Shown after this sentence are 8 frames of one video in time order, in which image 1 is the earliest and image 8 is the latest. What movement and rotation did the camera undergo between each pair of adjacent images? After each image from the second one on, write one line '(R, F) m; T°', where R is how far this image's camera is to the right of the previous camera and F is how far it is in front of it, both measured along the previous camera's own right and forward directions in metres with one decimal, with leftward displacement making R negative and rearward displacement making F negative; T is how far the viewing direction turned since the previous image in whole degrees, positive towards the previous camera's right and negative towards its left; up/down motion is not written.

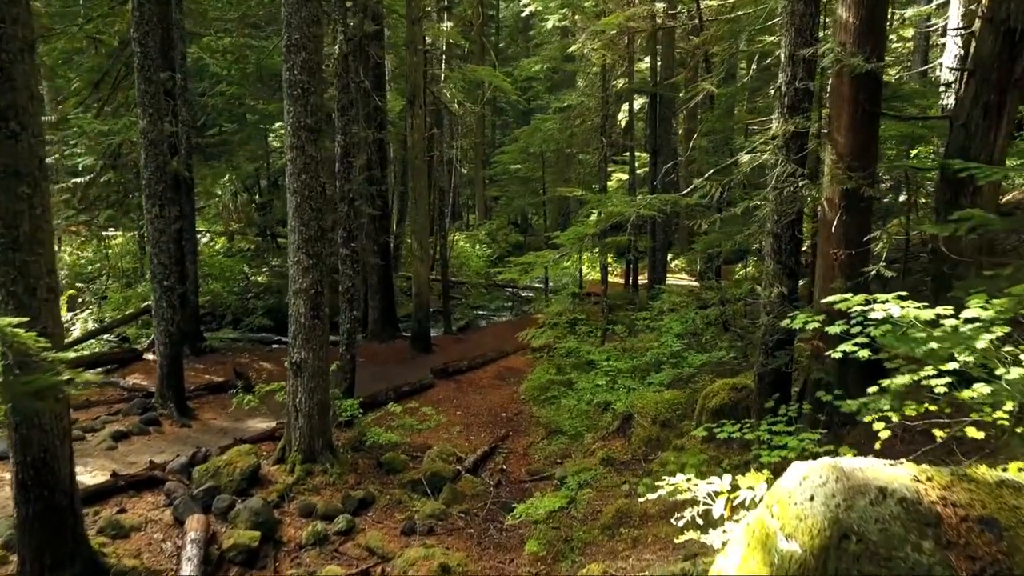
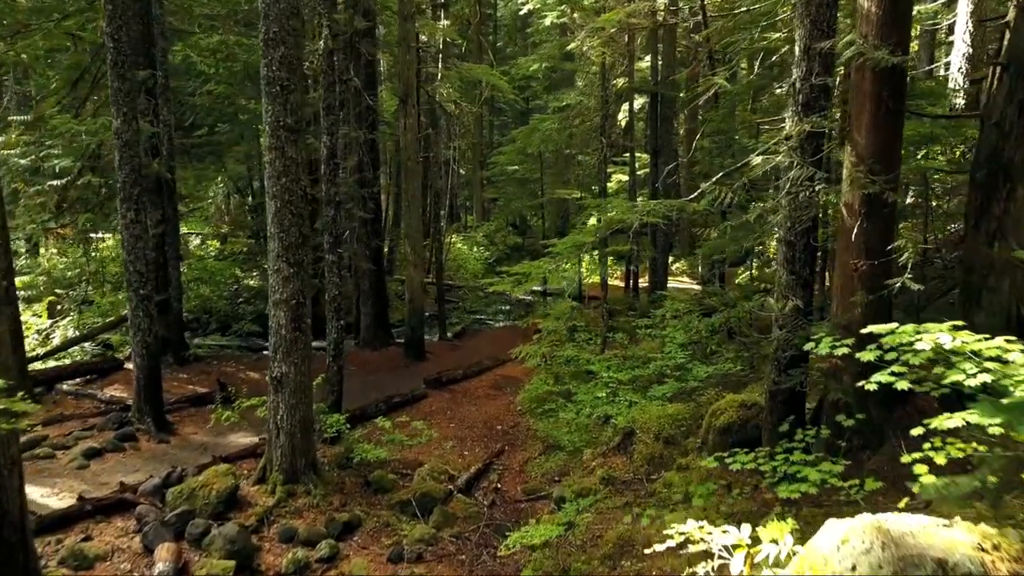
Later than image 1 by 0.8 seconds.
(+0.1, +0.5) m; 0°
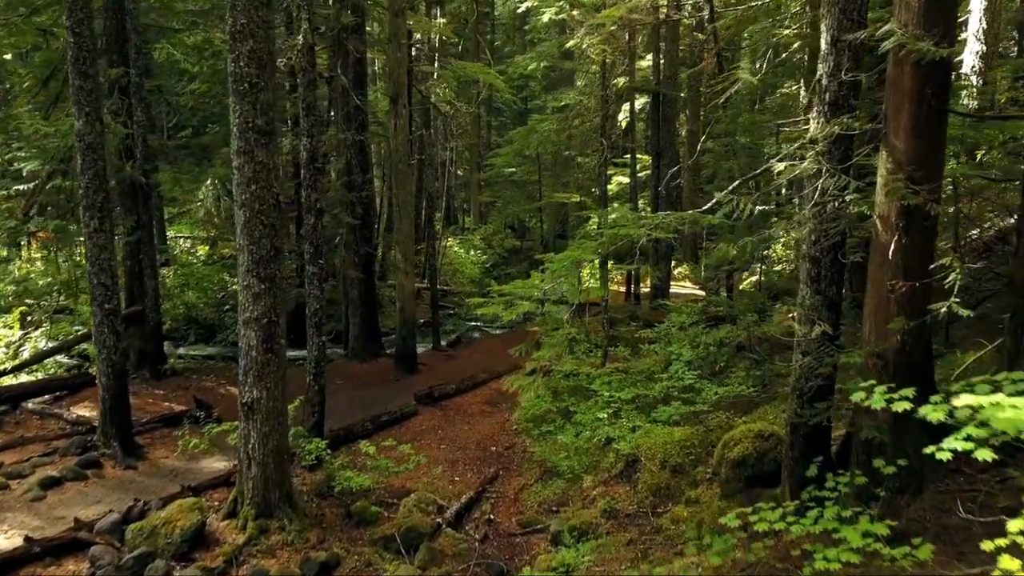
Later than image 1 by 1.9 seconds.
(+0.1, +0.7) m; 0°
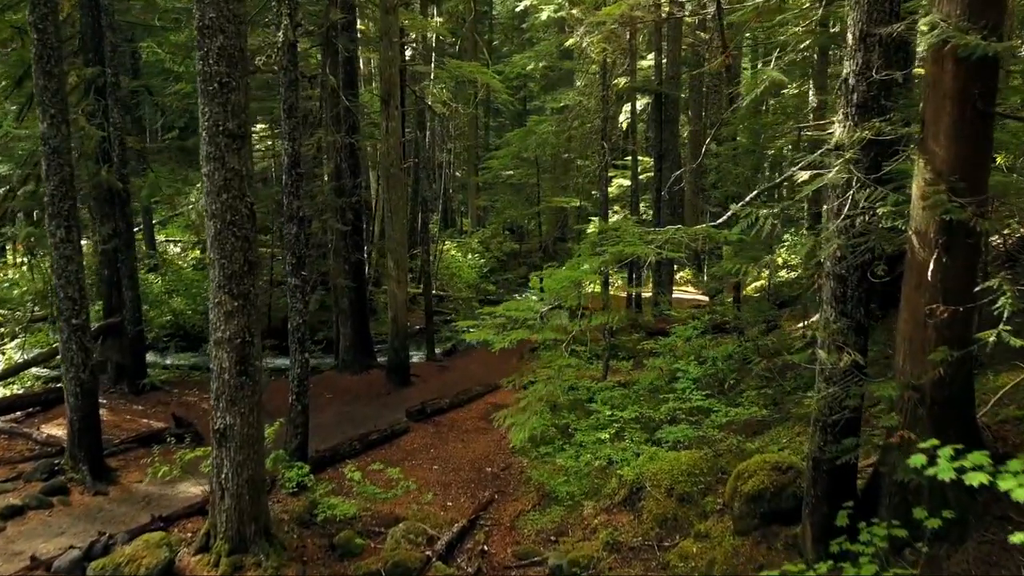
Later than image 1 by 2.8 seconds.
(+0.1, +0.6) m; 0°
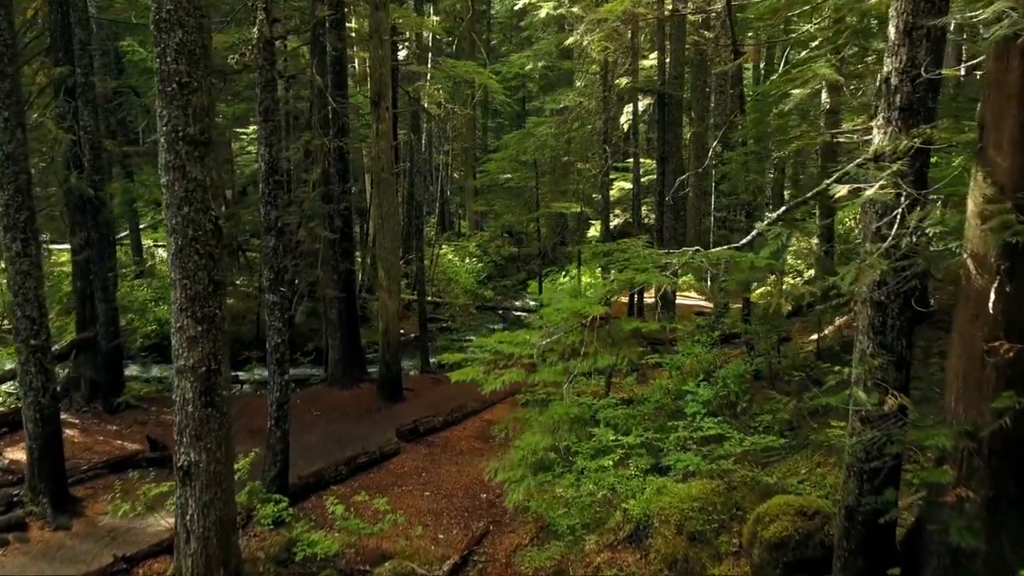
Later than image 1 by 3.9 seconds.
(0.0, +0.6) m; 0°
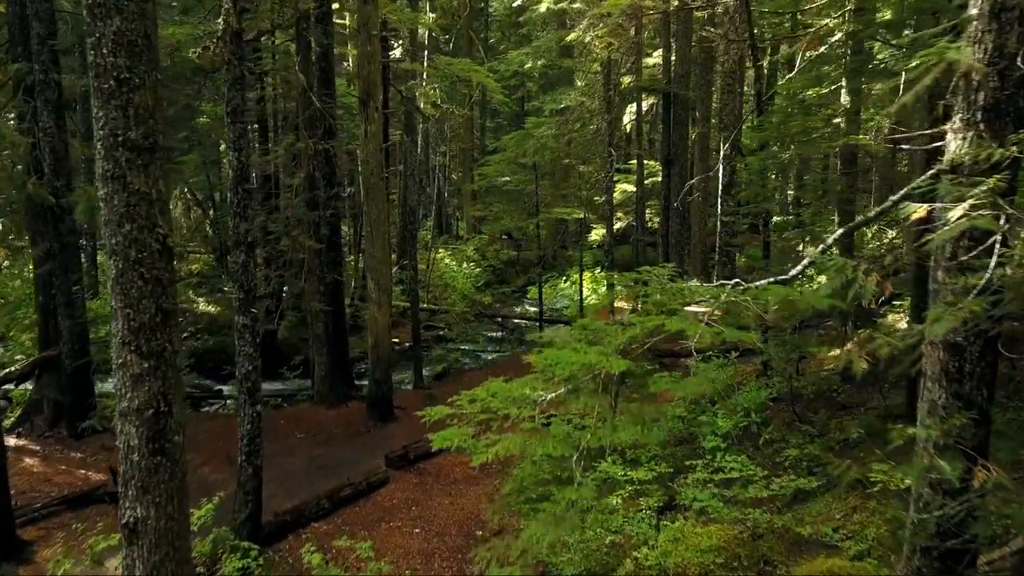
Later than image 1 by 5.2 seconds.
(0.0, +0.8) m; 0°
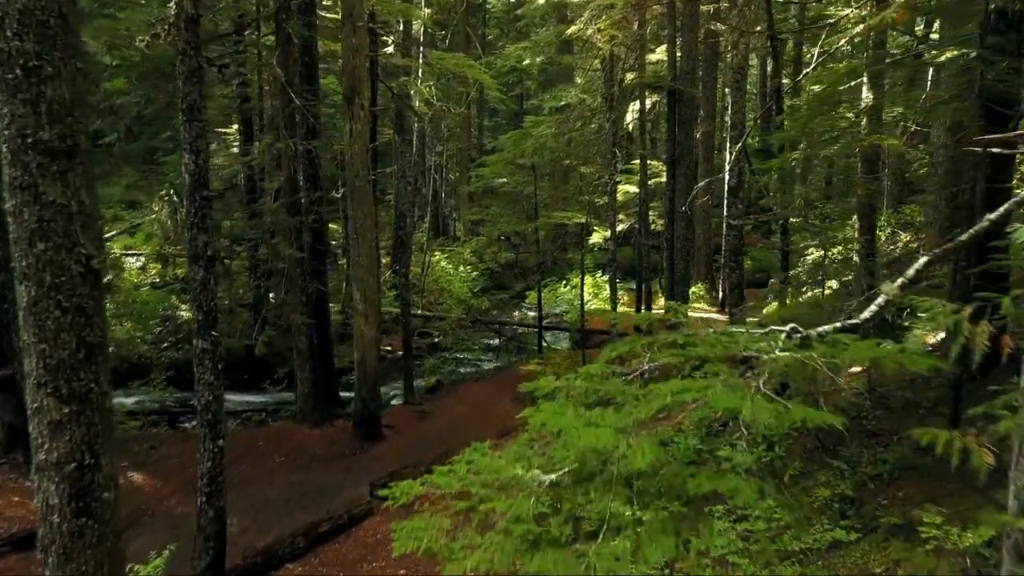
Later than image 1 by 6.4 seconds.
(+0.1, +0.8) m; 0°
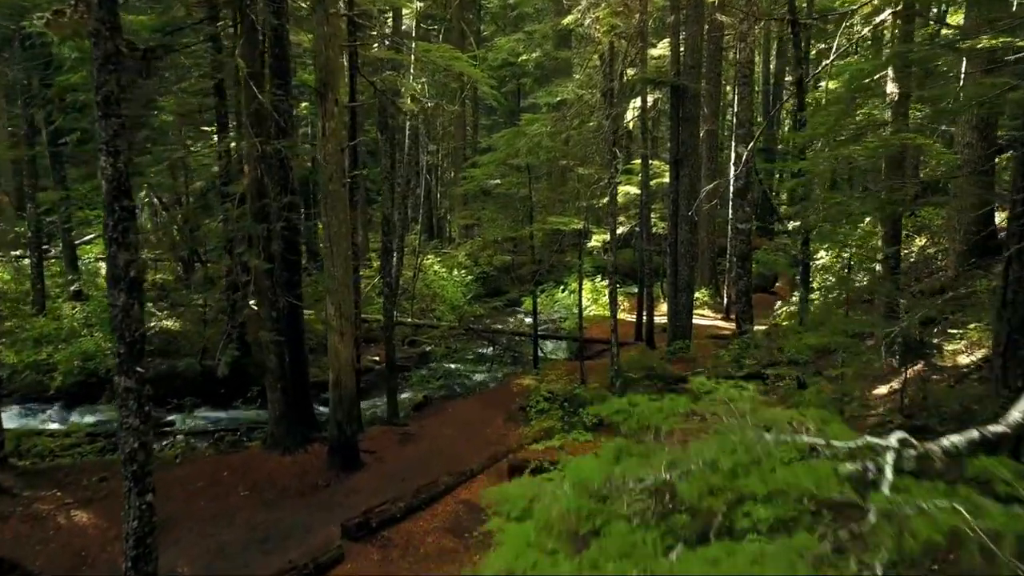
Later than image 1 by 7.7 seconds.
(+0.2, +1.0) m; 0°
